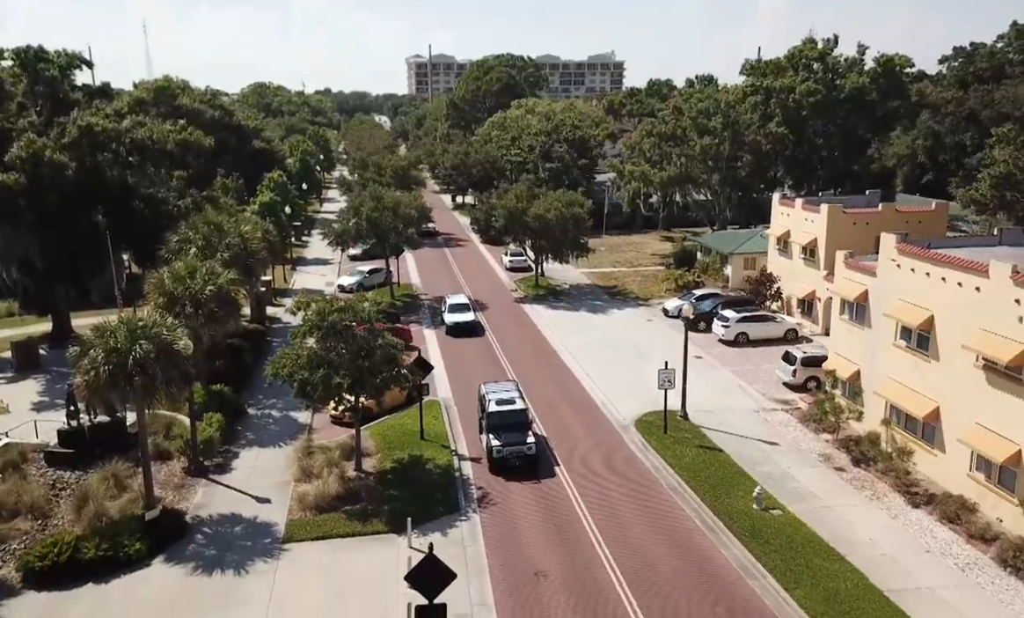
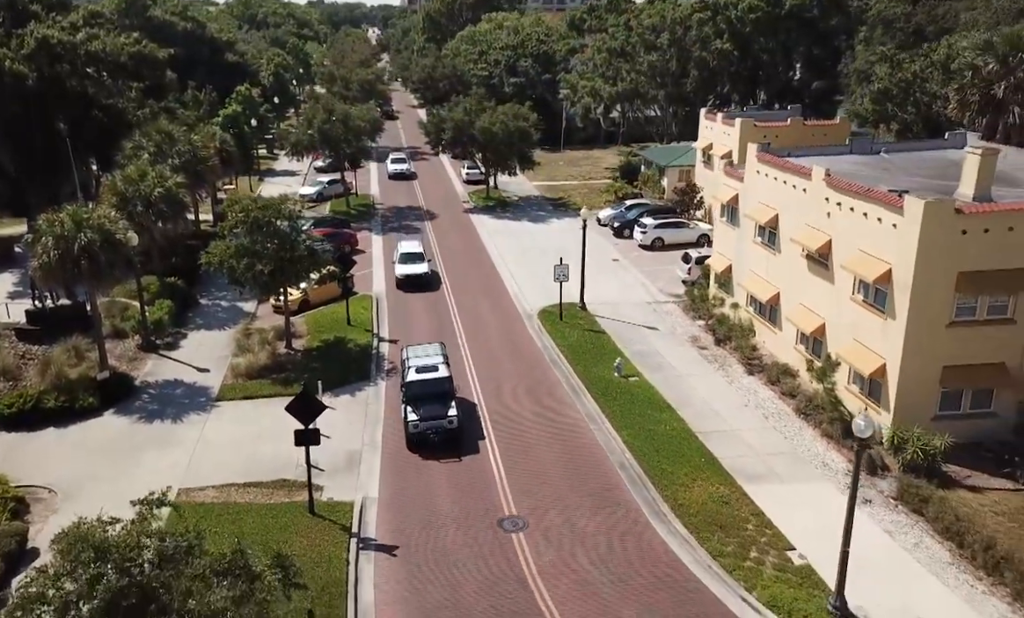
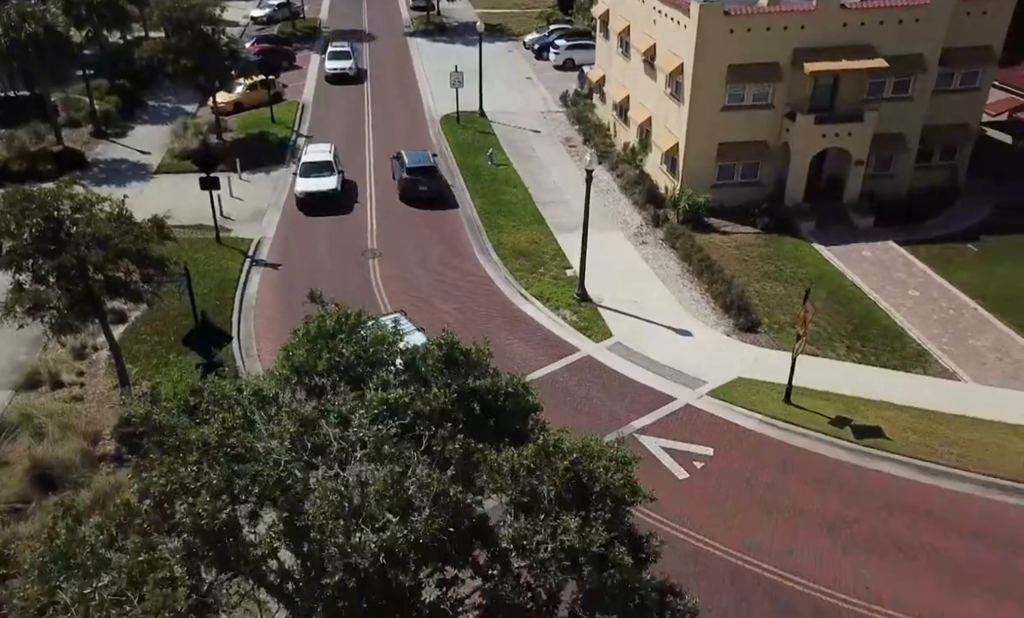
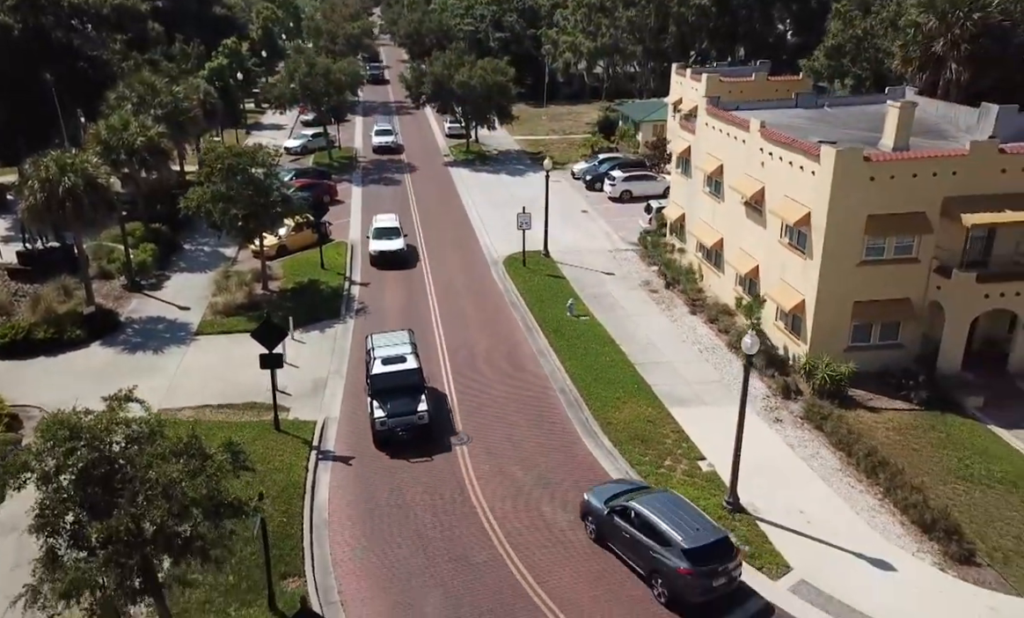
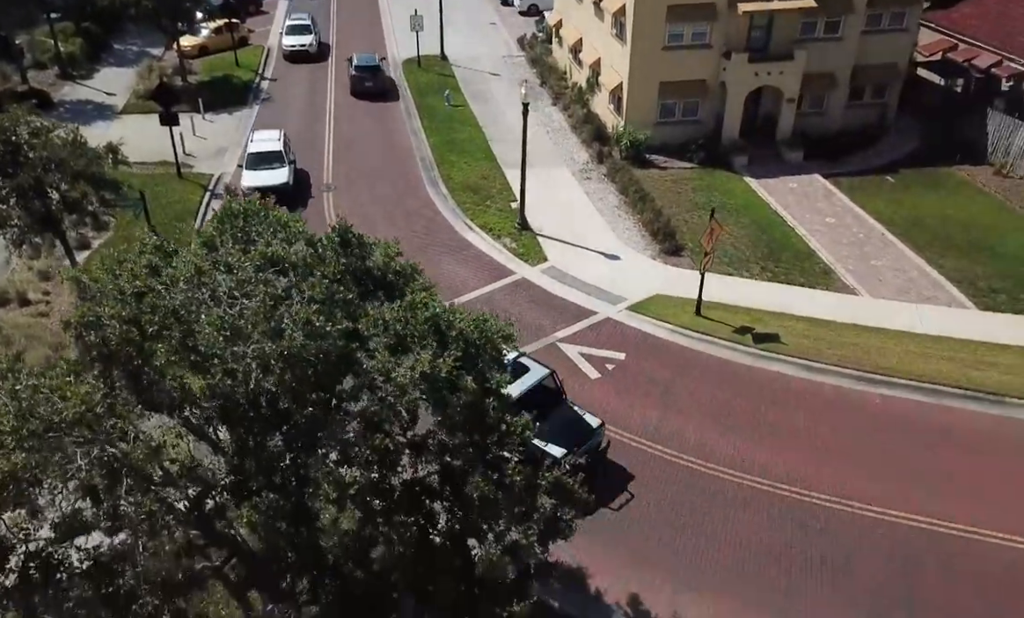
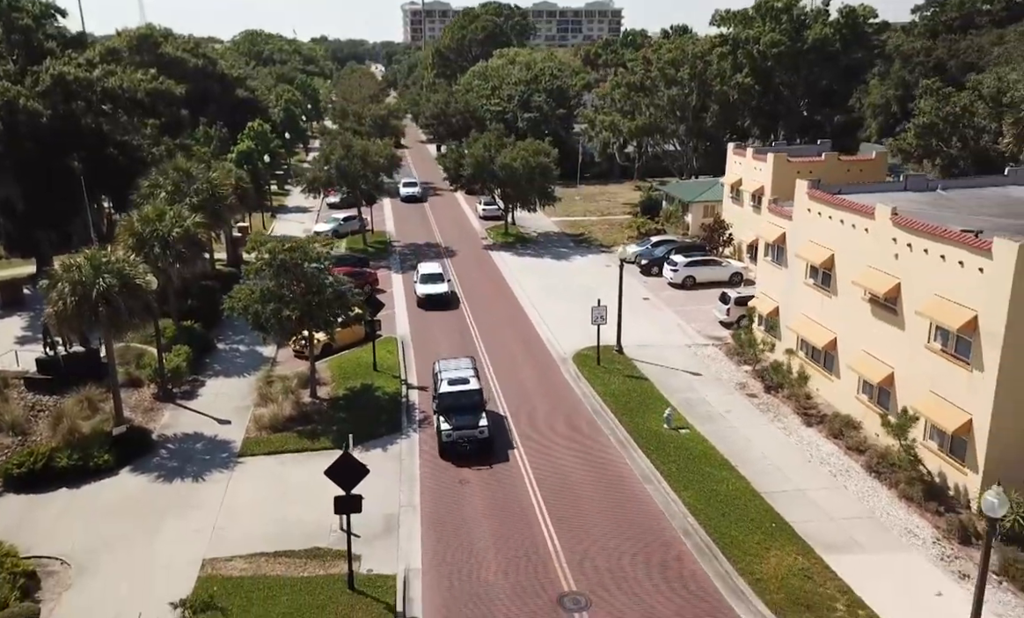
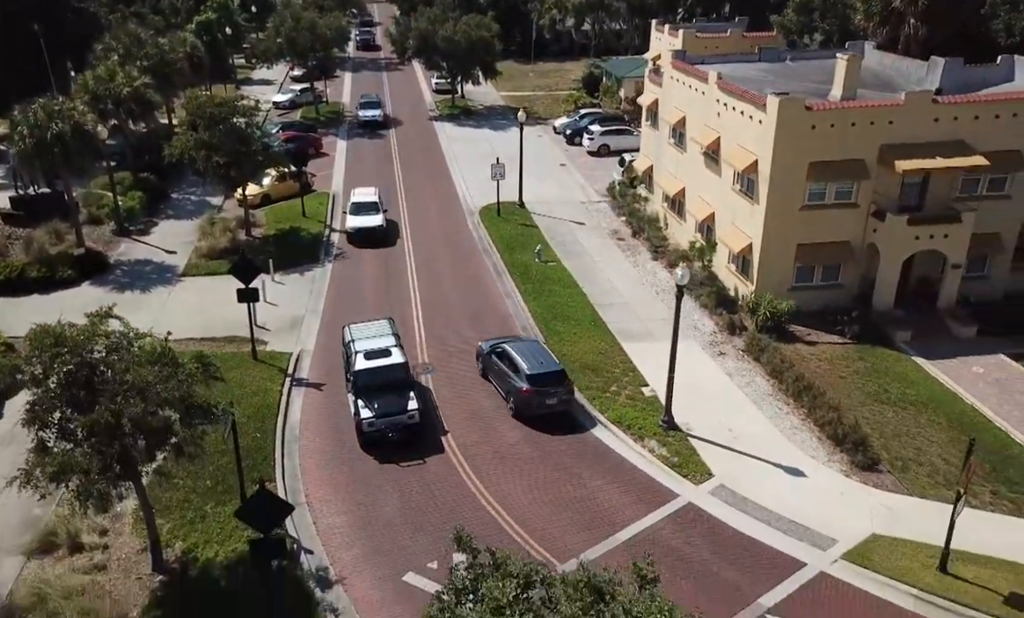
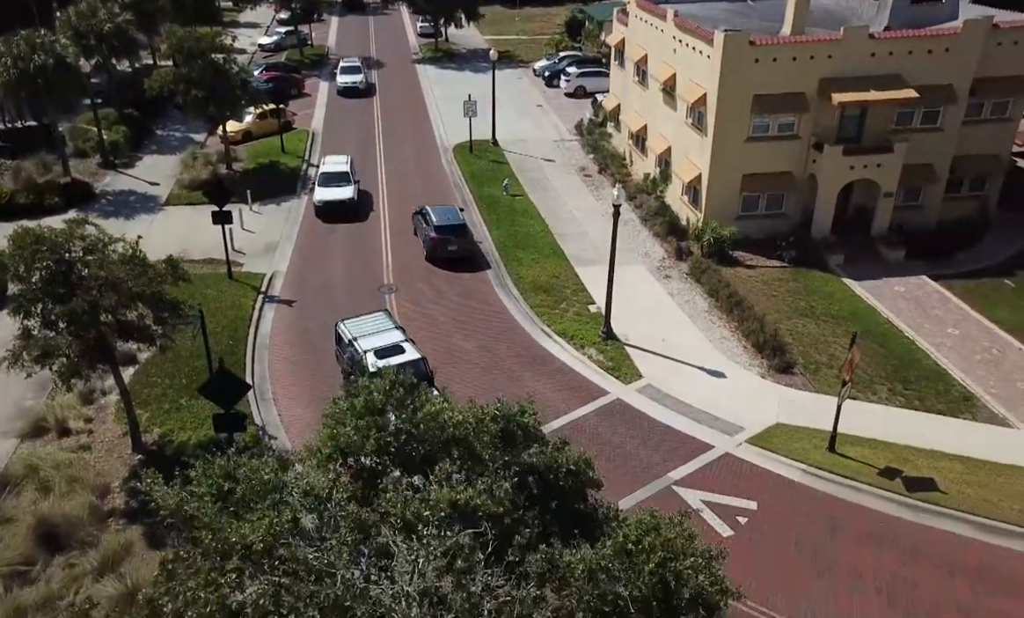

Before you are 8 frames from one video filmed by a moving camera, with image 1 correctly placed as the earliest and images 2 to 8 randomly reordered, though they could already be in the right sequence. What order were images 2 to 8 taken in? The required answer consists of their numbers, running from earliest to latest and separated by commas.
6, 2, 4, 7, 8, 3, 5
